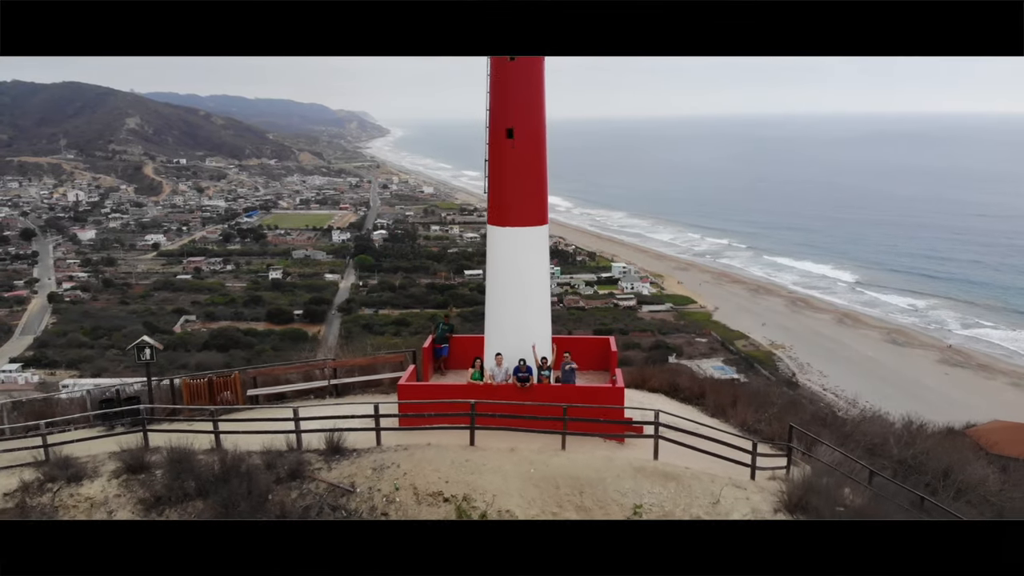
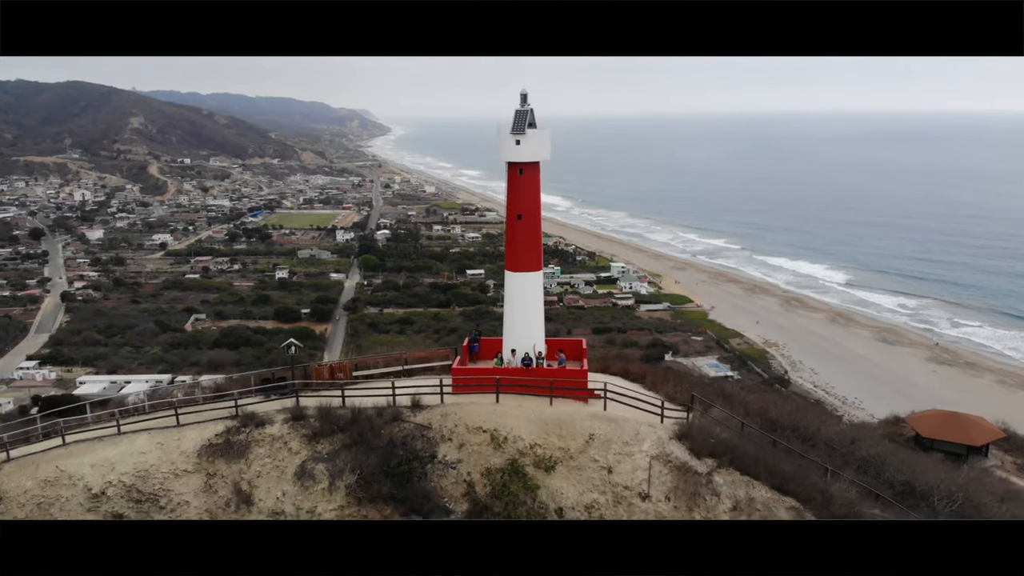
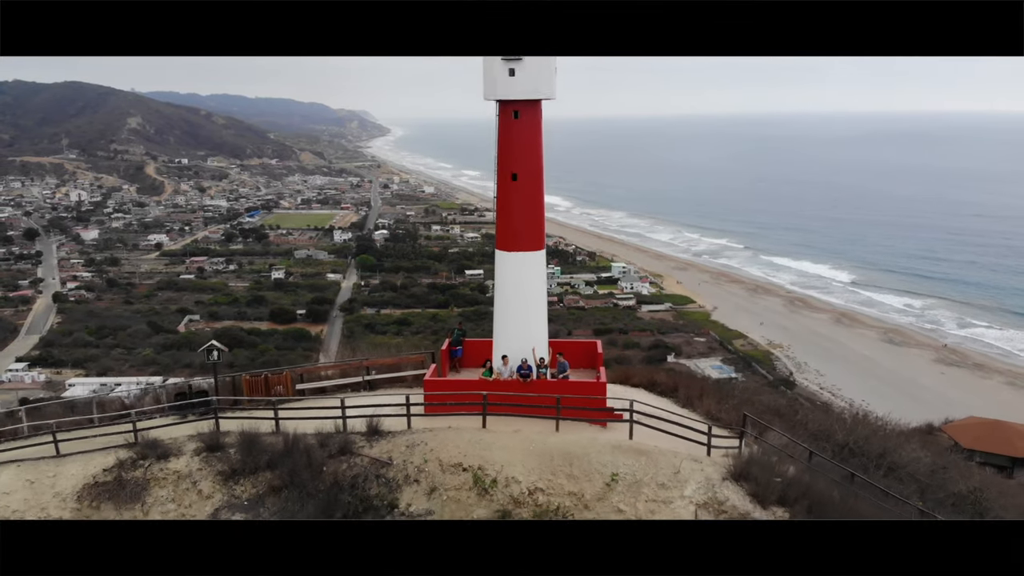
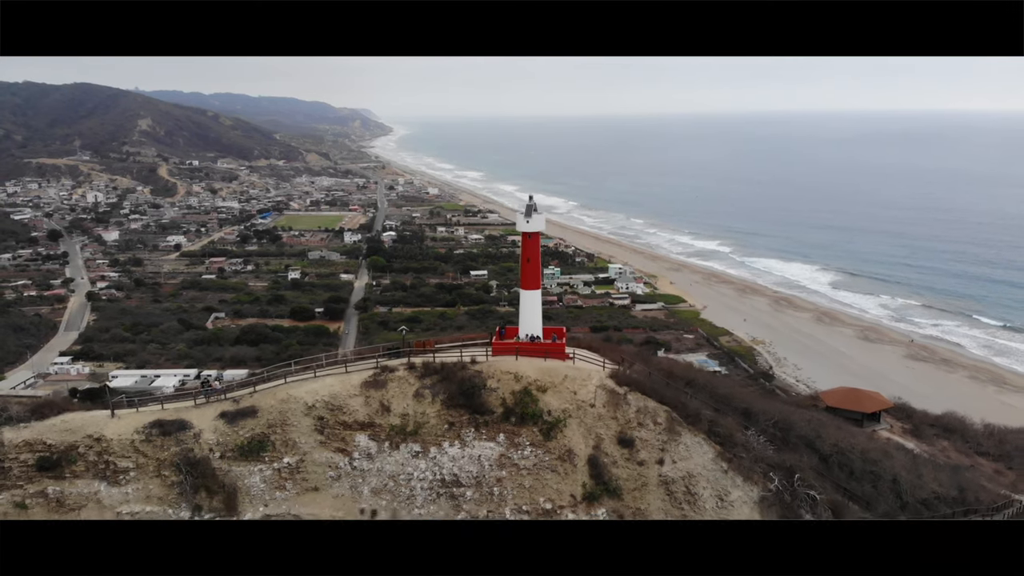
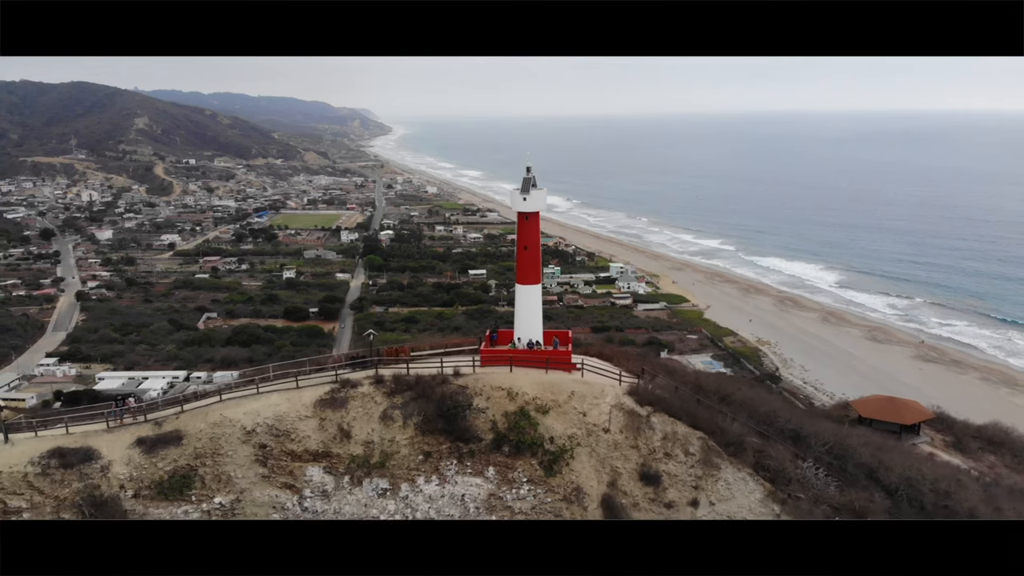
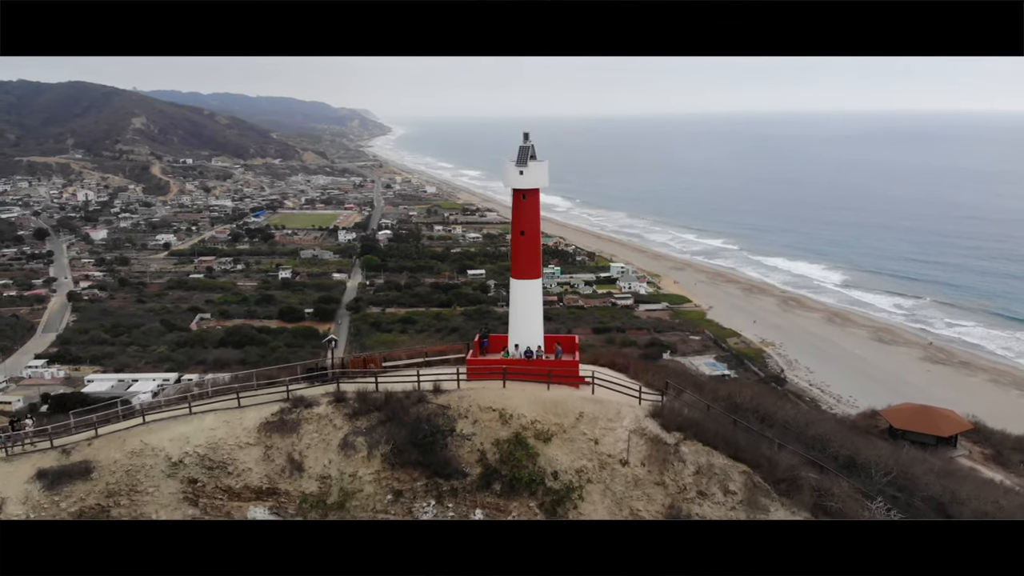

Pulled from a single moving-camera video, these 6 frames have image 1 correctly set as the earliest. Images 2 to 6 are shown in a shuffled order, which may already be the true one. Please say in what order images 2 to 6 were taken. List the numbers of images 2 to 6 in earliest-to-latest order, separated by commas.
3, 2, 6, 5, 4
